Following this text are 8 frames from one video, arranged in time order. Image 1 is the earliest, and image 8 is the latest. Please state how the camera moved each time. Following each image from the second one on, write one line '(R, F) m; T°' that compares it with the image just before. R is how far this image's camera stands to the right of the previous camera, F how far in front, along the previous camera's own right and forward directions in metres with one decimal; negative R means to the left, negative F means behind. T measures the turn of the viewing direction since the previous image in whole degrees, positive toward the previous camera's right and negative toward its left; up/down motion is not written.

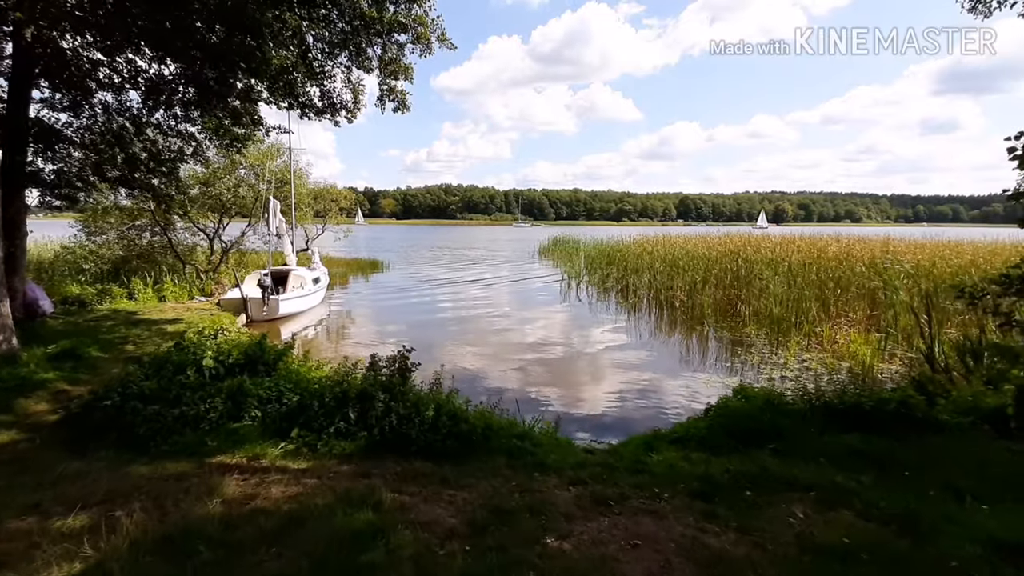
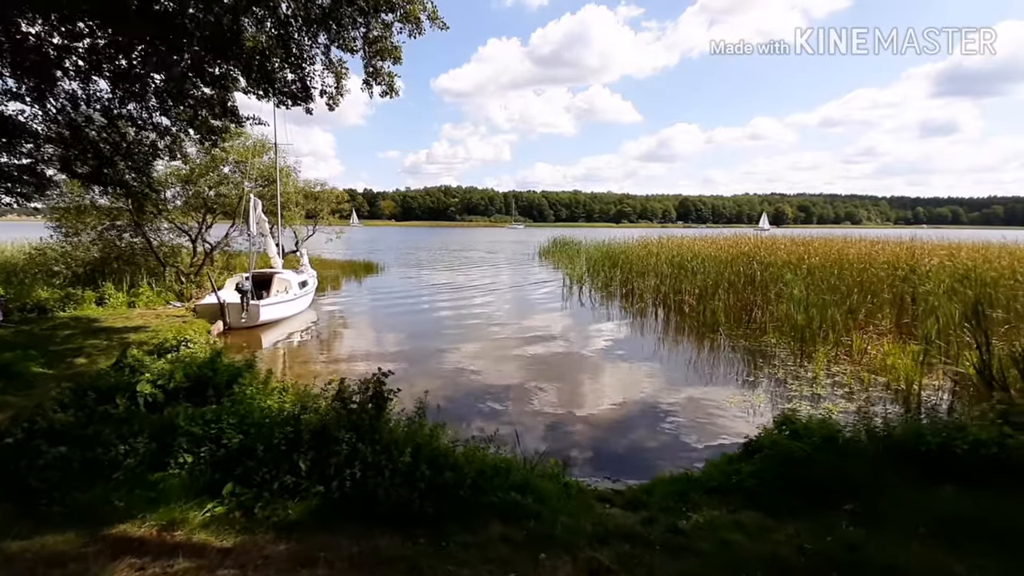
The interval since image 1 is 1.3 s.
(0.0, +0.9) m; 0°
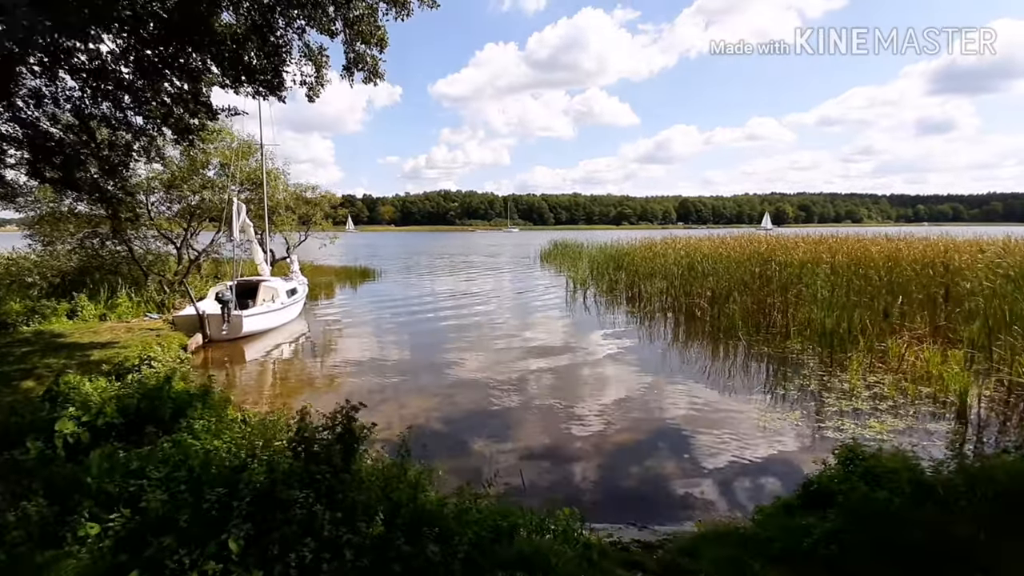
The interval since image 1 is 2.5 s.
(0.0, +0.8) m; 0°
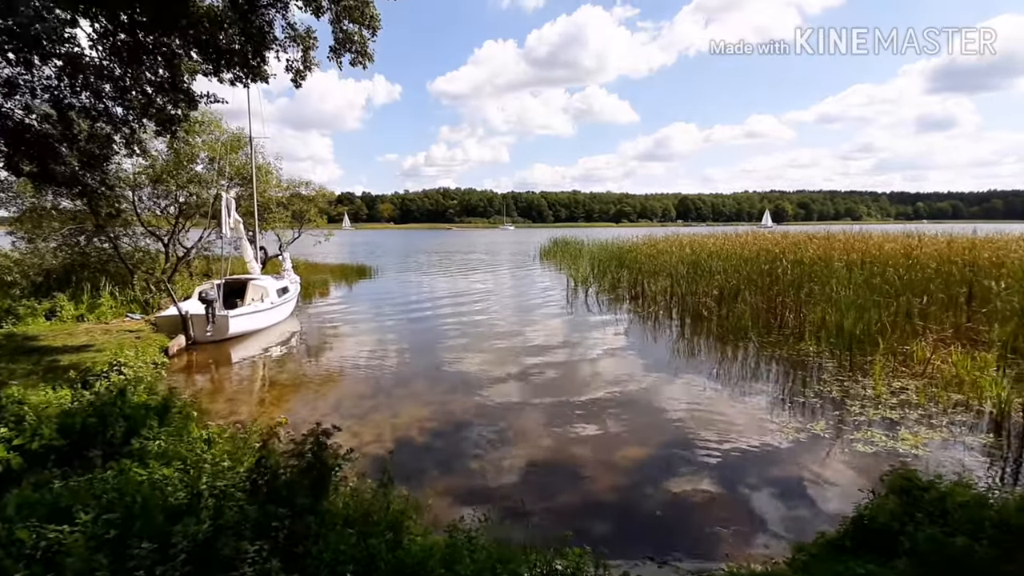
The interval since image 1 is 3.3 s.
(0.0, +0.5) m; 0°
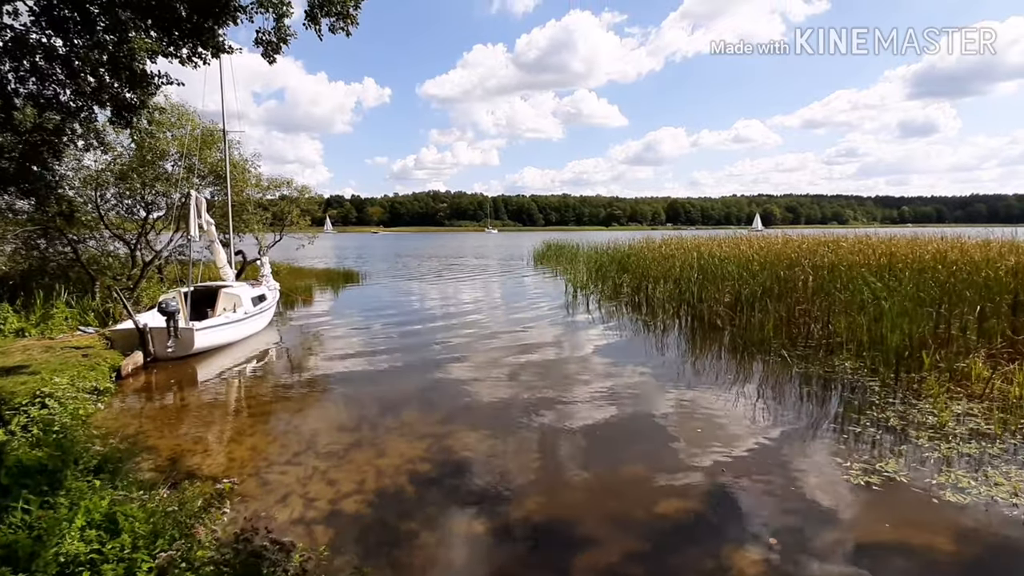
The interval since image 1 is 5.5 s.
(-0.2, +1.0) m; +1°
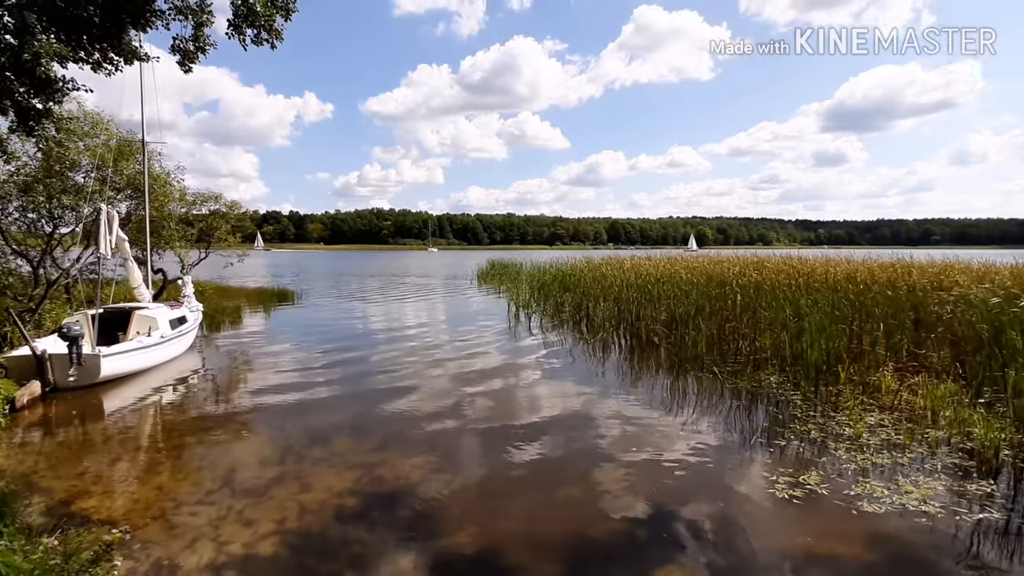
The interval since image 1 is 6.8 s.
(+0.1, +0.1) m; +6°
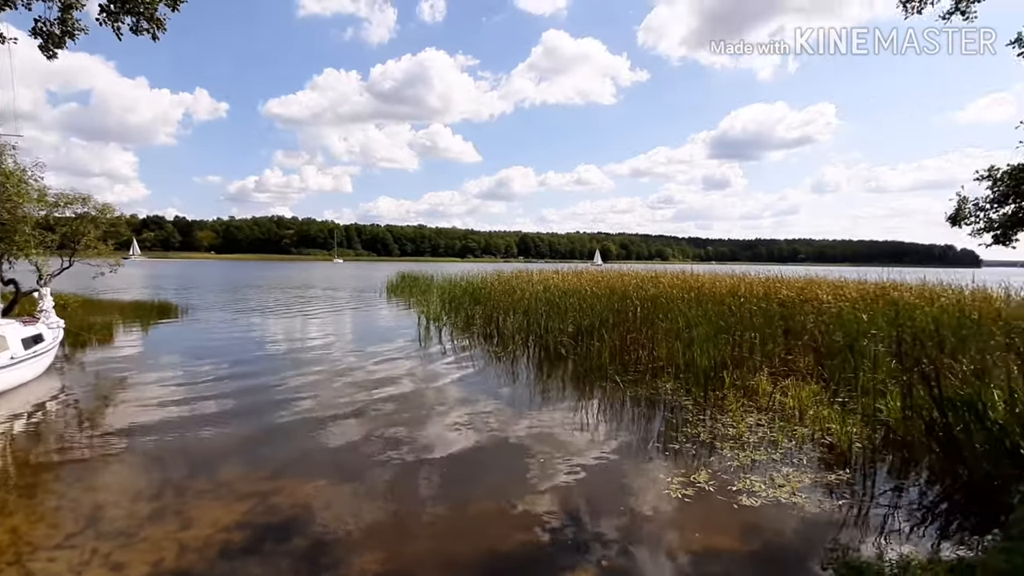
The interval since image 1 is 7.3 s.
(0.0, 0.0) m; +9°
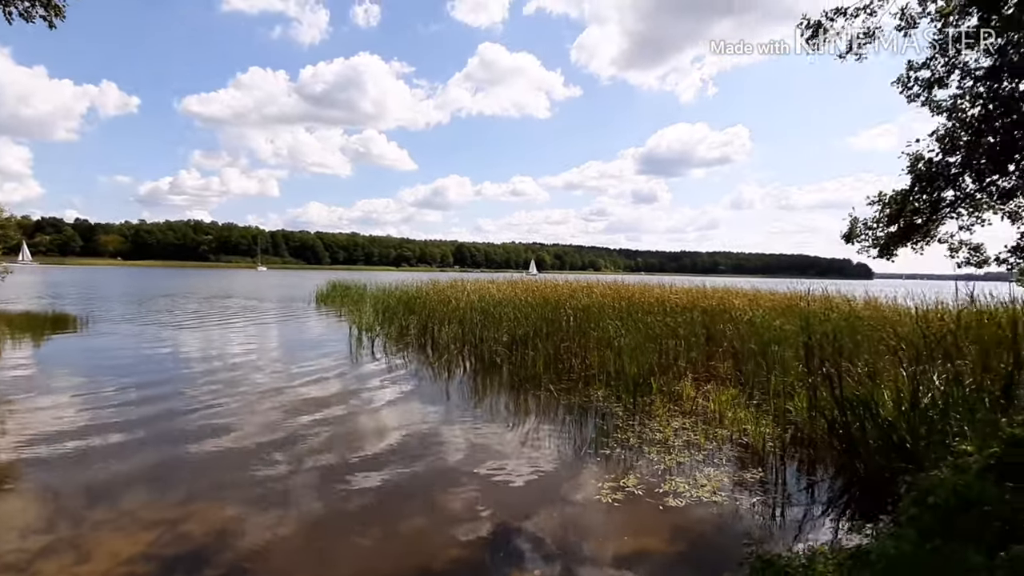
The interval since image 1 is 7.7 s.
(0.0, 0.0) m; +7°
